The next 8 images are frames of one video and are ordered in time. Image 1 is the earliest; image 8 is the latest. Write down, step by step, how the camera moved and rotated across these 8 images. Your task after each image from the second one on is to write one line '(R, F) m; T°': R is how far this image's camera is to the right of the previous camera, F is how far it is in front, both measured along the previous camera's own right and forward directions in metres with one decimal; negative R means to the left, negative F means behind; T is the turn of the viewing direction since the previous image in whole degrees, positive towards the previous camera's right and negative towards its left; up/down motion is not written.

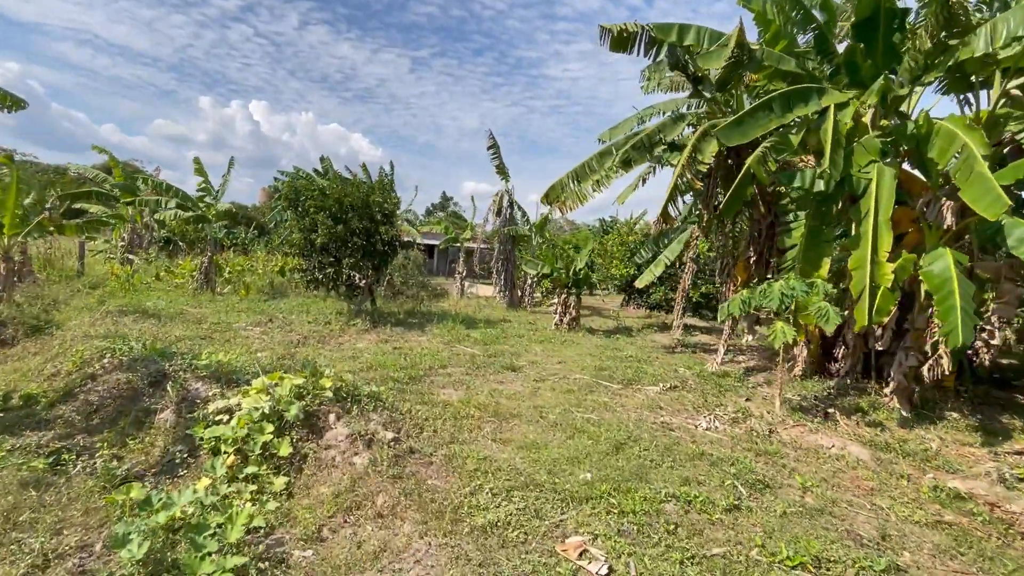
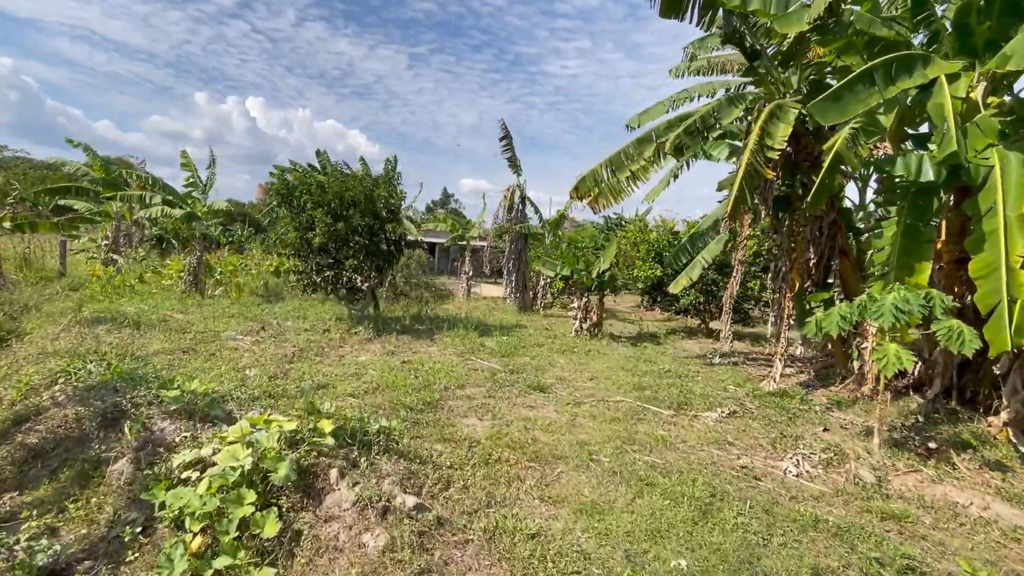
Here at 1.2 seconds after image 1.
(-0.4, +0.9) m; 0°
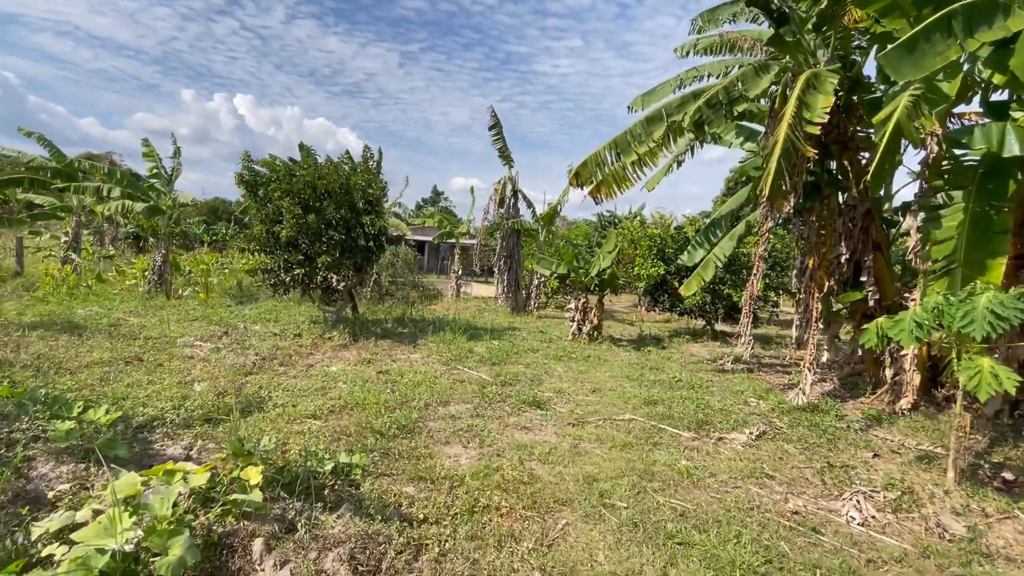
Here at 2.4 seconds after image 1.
(0.0, +0.8) m; +1°
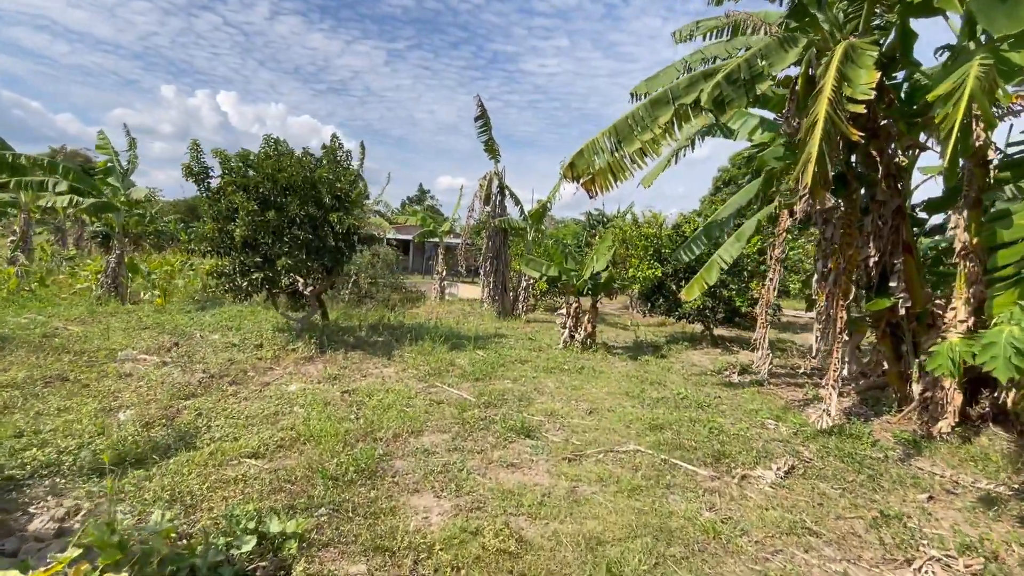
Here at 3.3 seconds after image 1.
(0.0, +0.7) m; +1°
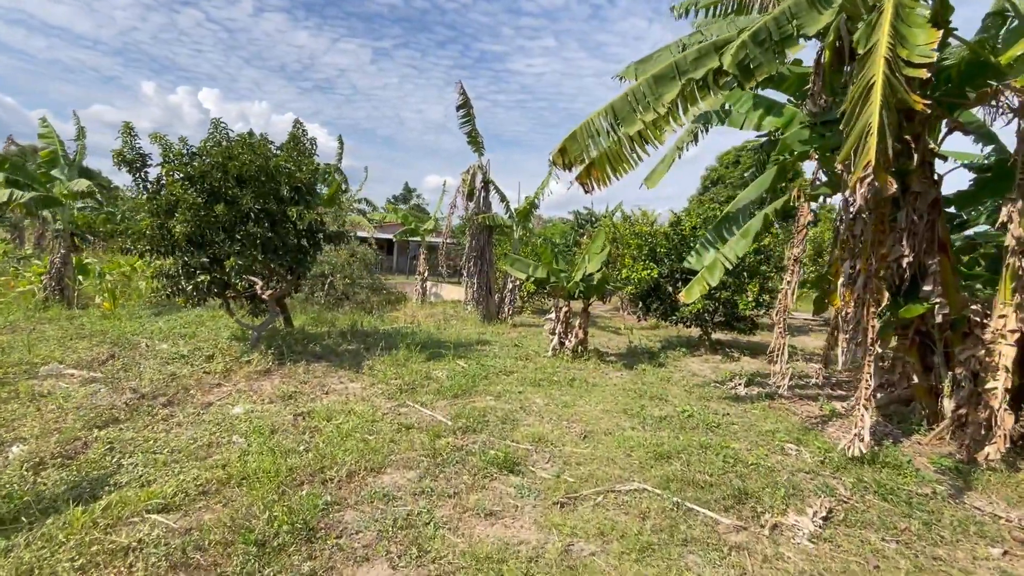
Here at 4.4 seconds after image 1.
(+0.1, +0.7) m; +1°
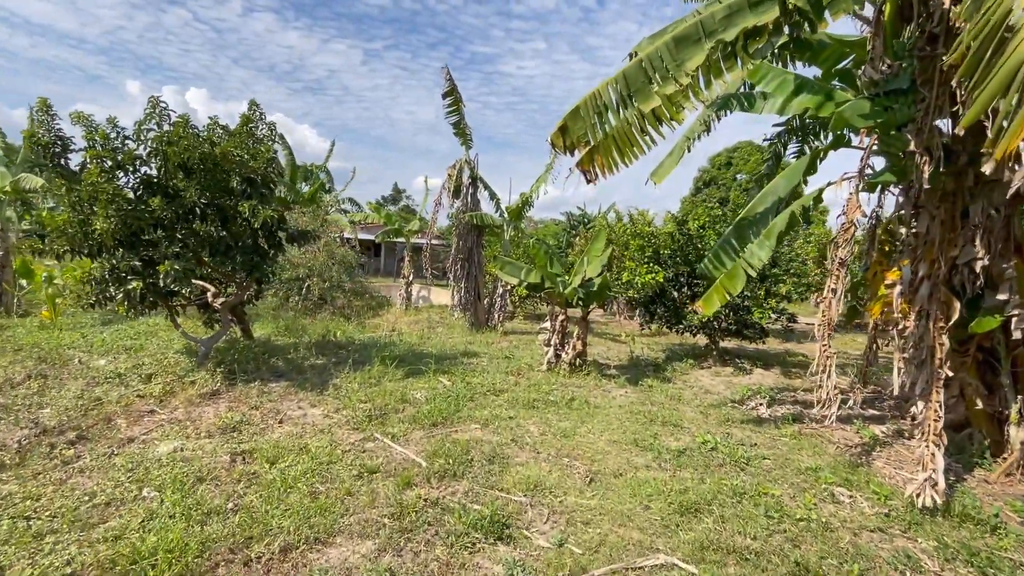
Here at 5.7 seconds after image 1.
(0.0, +0.8) m; +1°
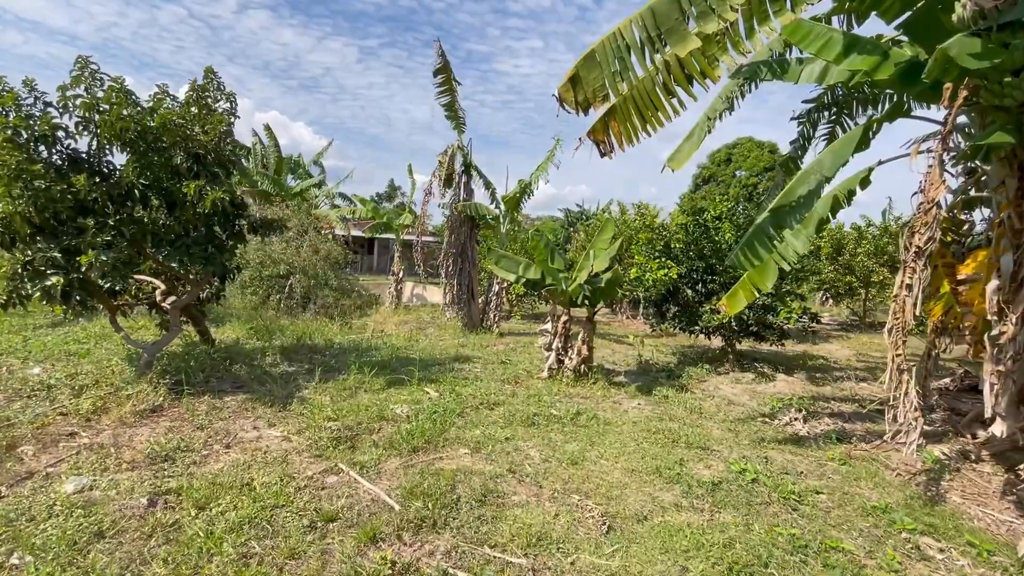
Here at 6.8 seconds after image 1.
(0.0, +0.8) m; 0°
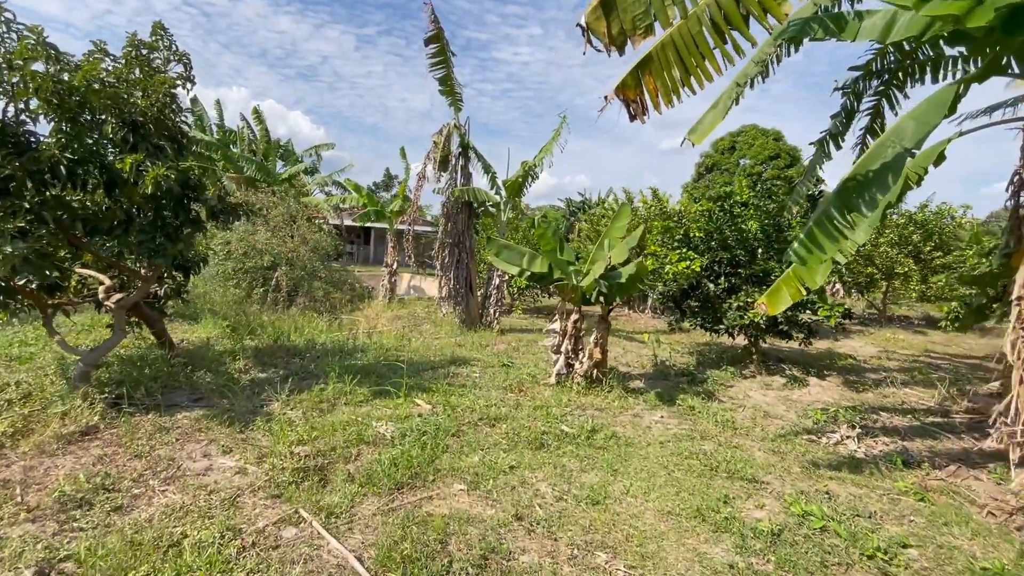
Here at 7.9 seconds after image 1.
(0.0, +0.7) m; 0°
